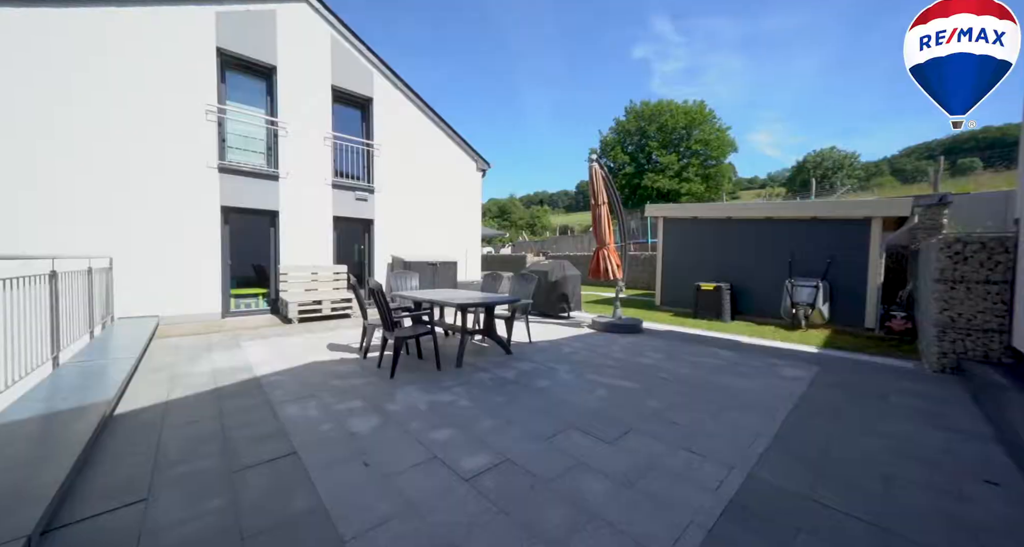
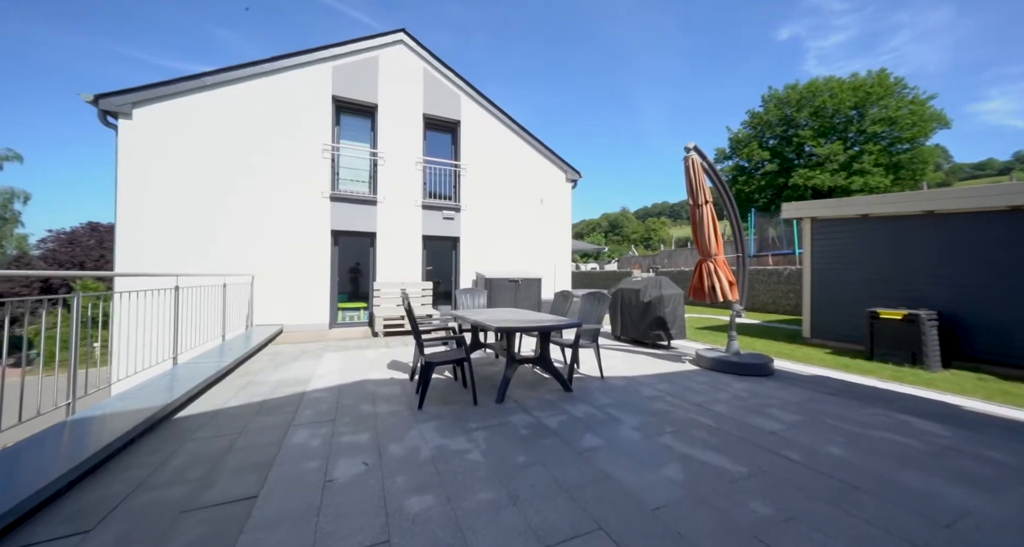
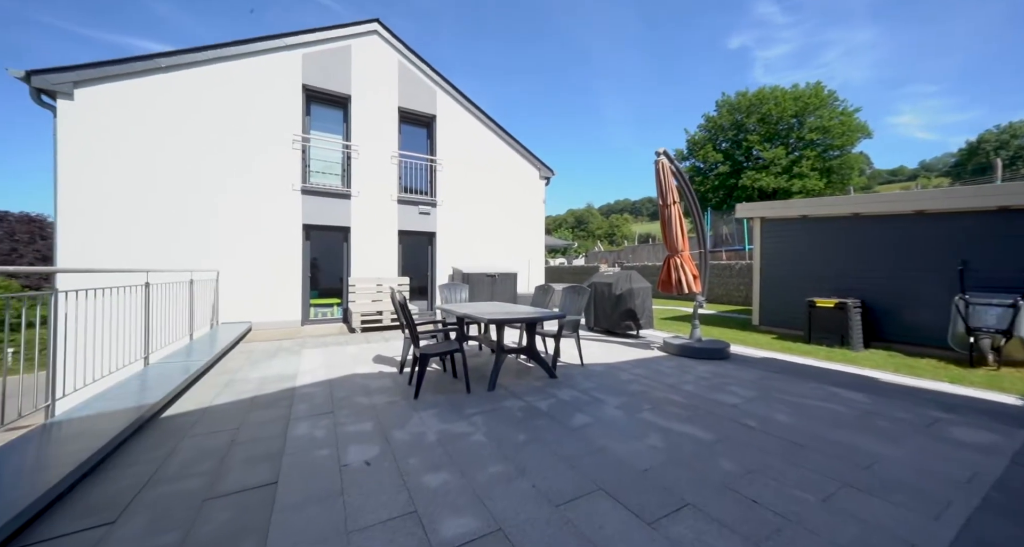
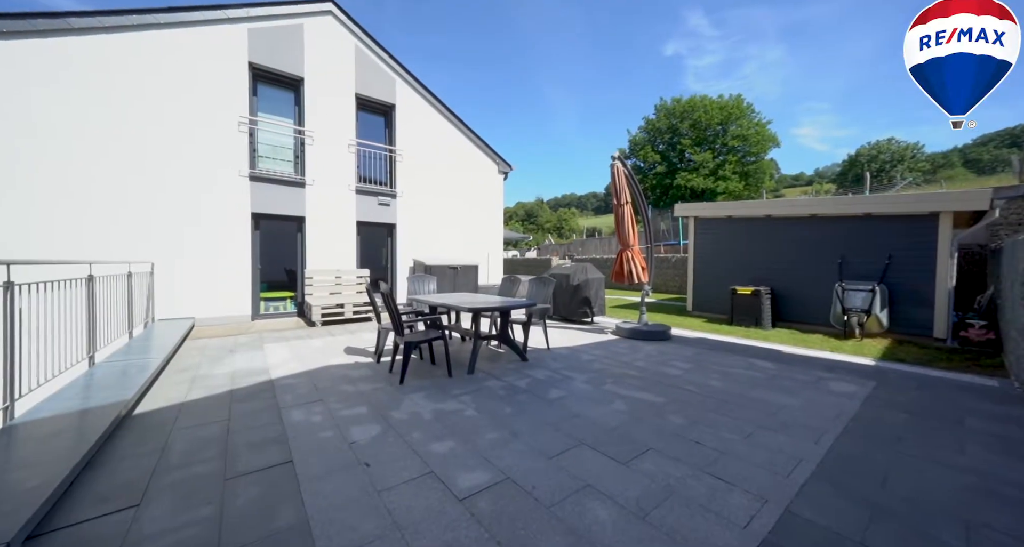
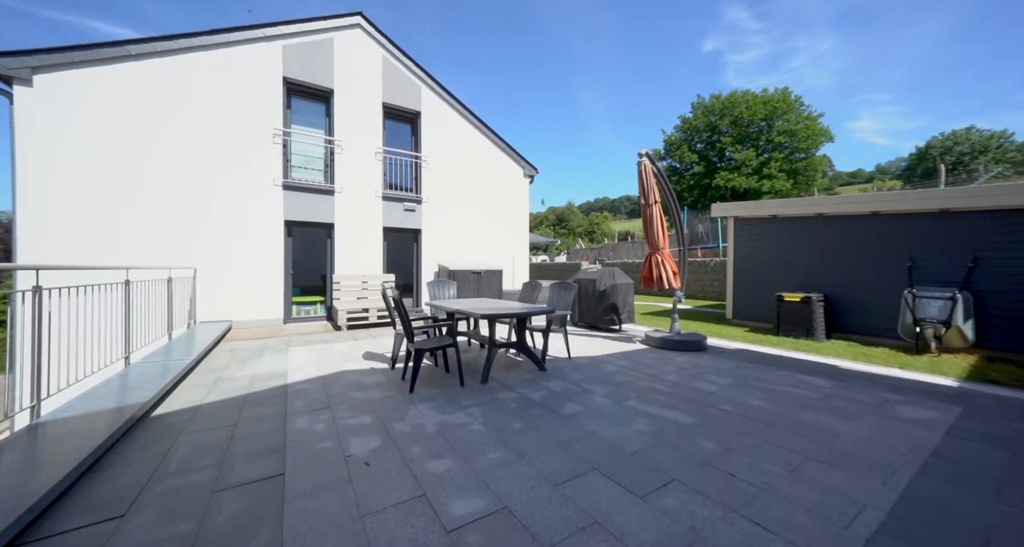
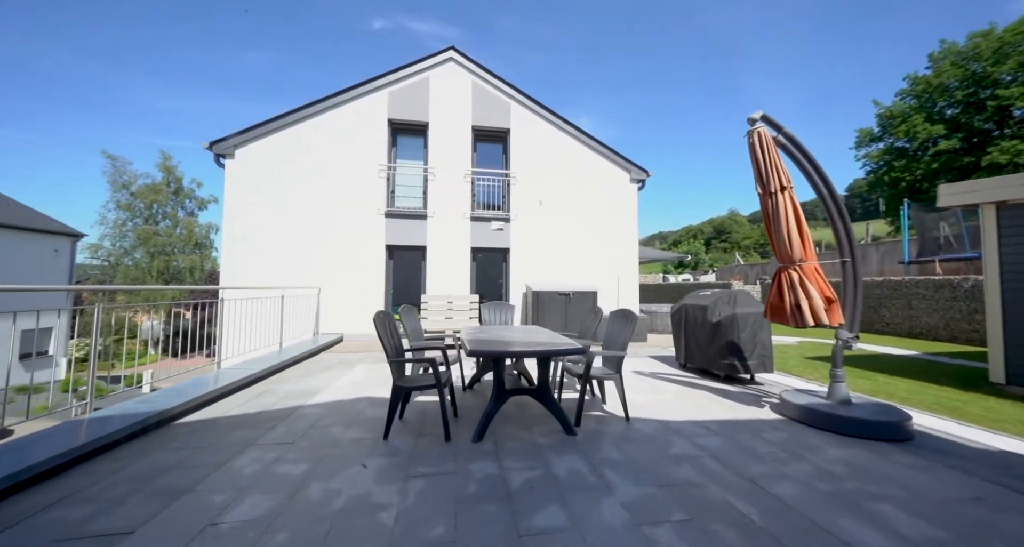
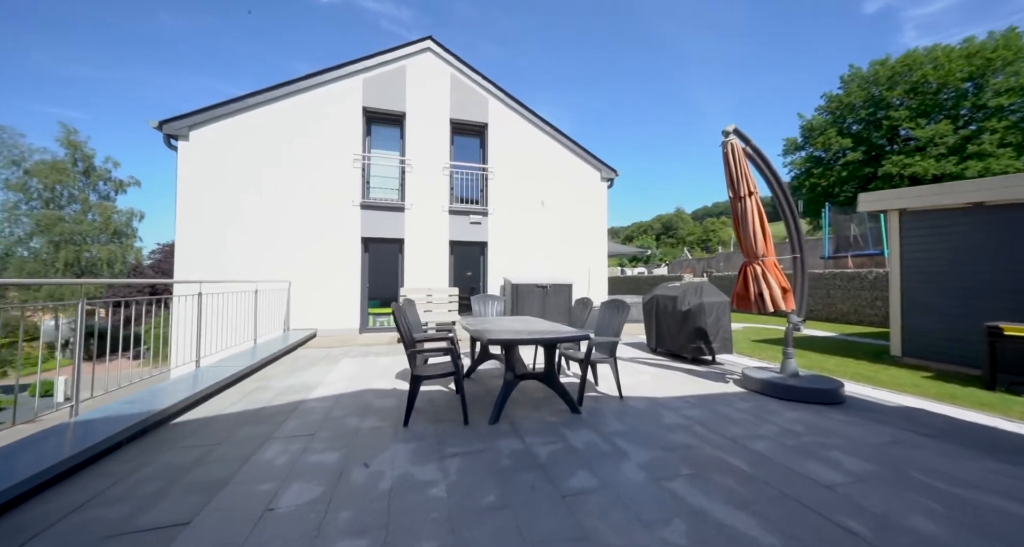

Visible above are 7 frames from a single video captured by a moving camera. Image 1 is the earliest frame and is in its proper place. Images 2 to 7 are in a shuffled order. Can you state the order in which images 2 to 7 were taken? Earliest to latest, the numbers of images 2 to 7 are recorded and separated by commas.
4, 5, 3, 2, 7, 6
